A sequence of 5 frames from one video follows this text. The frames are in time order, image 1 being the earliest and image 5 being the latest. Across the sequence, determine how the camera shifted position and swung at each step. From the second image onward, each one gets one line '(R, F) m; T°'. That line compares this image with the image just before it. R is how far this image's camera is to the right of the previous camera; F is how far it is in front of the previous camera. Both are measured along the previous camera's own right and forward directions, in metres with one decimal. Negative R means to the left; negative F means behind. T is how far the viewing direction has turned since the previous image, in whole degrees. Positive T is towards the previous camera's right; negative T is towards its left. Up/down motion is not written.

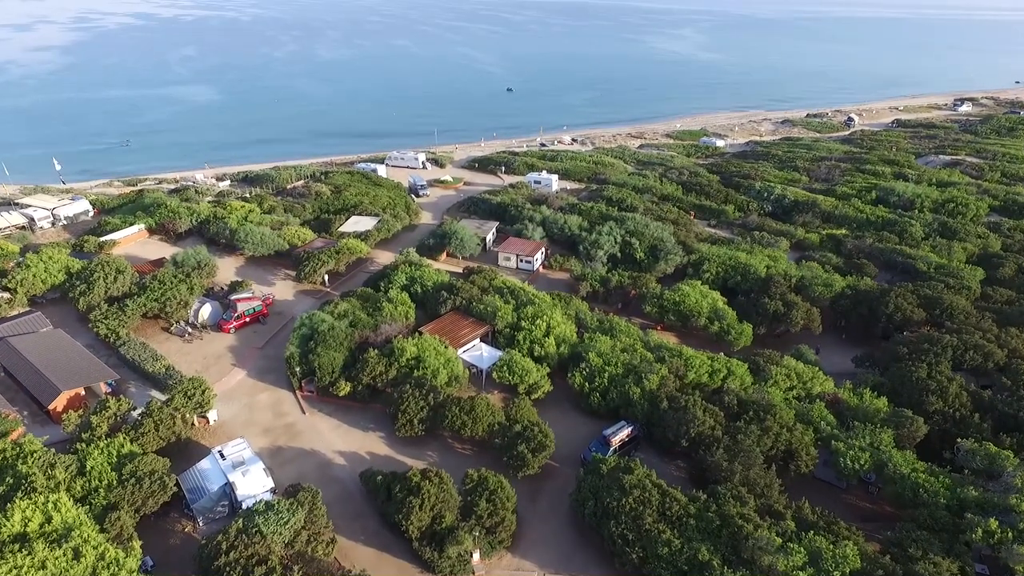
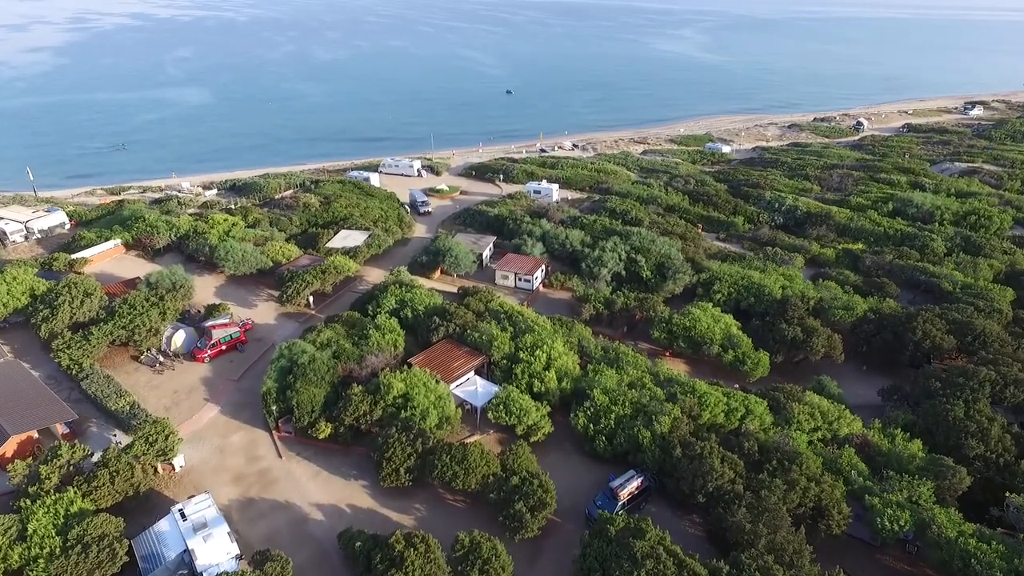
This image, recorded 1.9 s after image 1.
(+0.1, +2.3) m; 0°
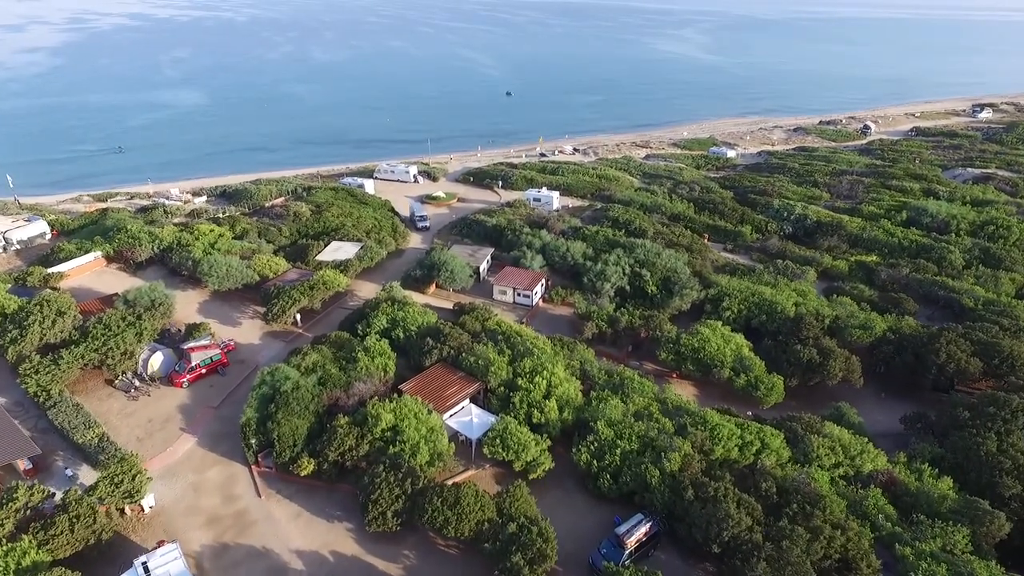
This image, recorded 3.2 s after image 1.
(+0.1, +1.7) m; 0°
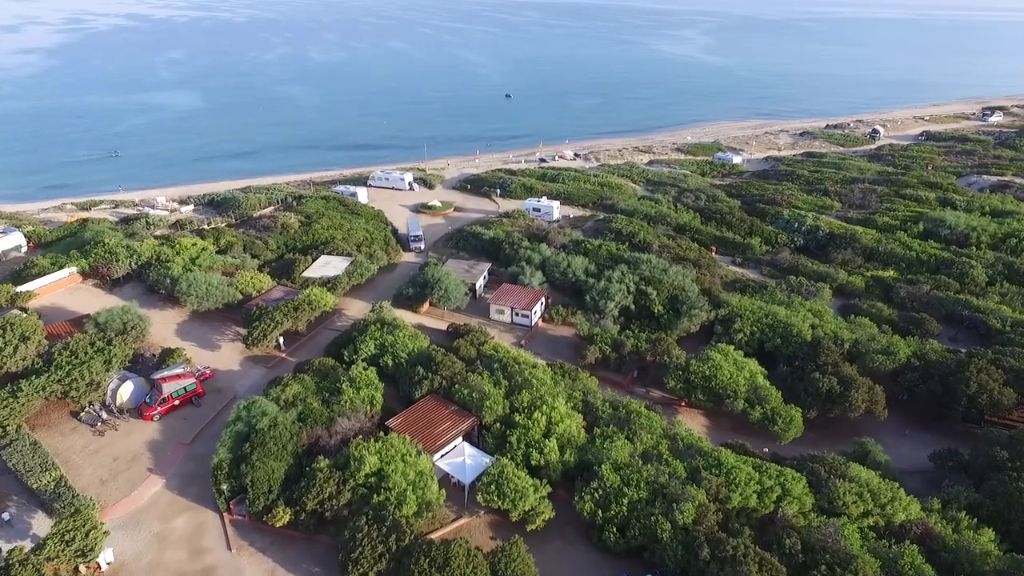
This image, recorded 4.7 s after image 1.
(+0.1, +1.9) m; 0°
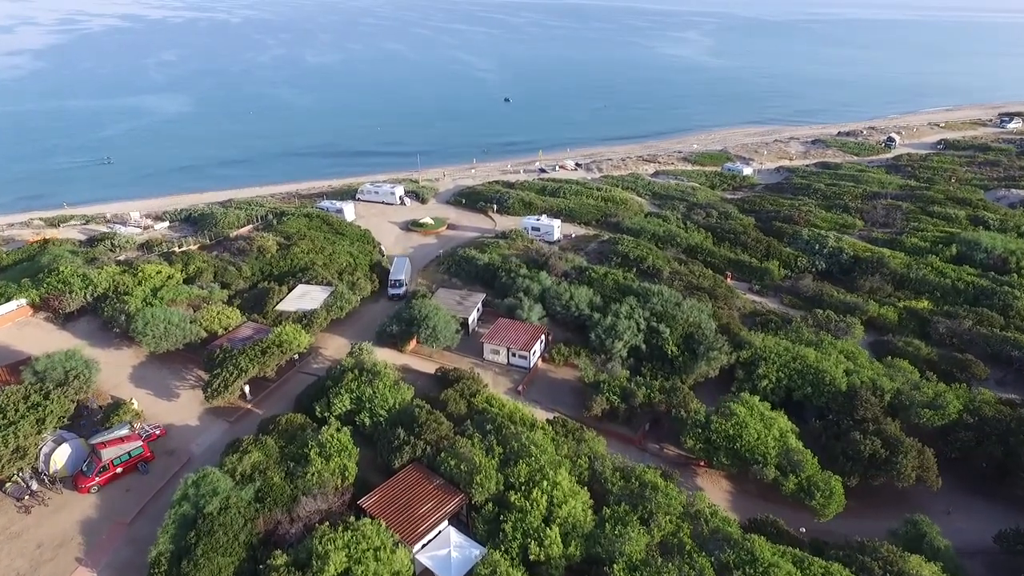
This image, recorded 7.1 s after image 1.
(+0.2, +3.3) m; 0°
